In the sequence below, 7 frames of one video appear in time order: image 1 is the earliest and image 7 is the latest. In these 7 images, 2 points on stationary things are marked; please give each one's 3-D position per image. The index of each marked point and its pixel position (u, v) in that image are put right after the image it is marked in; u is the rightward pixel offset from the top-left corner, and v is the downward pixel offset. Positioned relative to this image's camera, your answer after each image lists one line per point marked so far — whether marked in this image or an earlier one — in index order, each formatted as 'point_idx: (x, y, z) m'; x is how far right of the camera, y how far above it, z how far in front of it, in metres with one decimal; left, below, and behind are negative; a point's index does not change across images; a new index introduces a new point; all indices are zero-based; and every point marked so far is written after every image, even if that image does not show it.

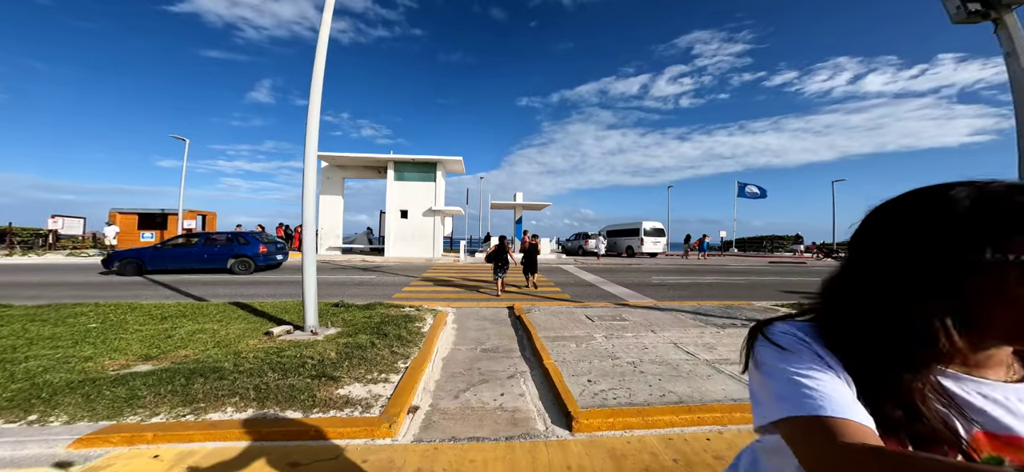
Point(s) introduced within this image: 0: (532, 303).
0: (+0.5, -1.7, +8.6) m
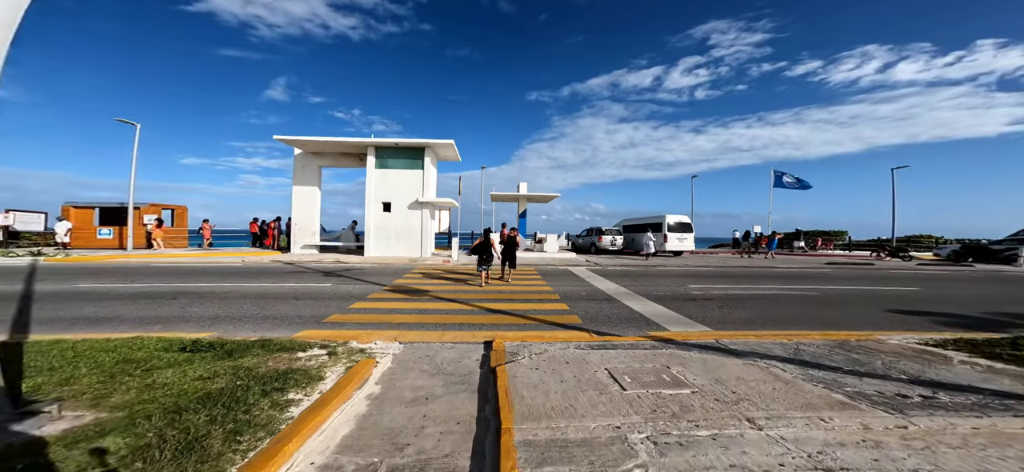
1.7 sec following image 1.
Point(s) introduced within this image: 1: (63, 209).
0: (+0.2, -1.6, +5.6) m
1: (-25.1, +1.6, +19.3) m
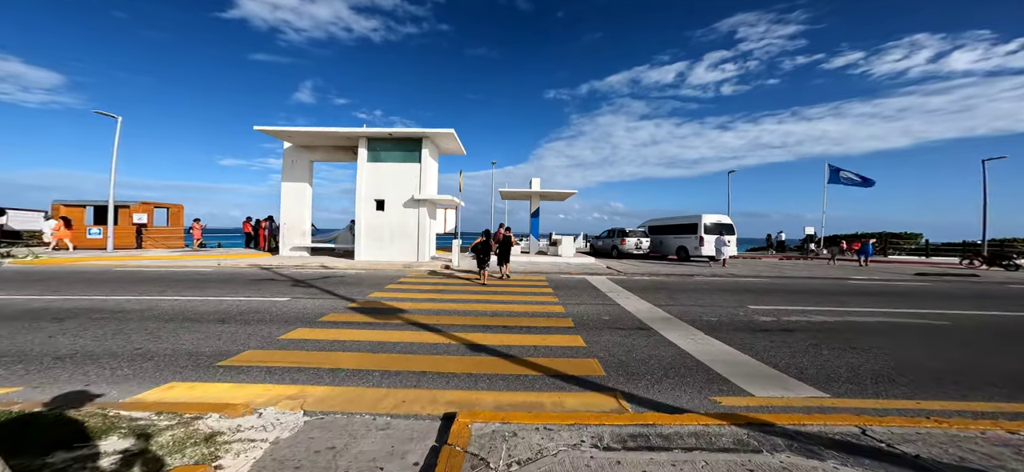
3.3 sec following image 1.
0: (-0.1, -1.7, +3.4) m
1: (-24.5, +1.6, +18.4) m
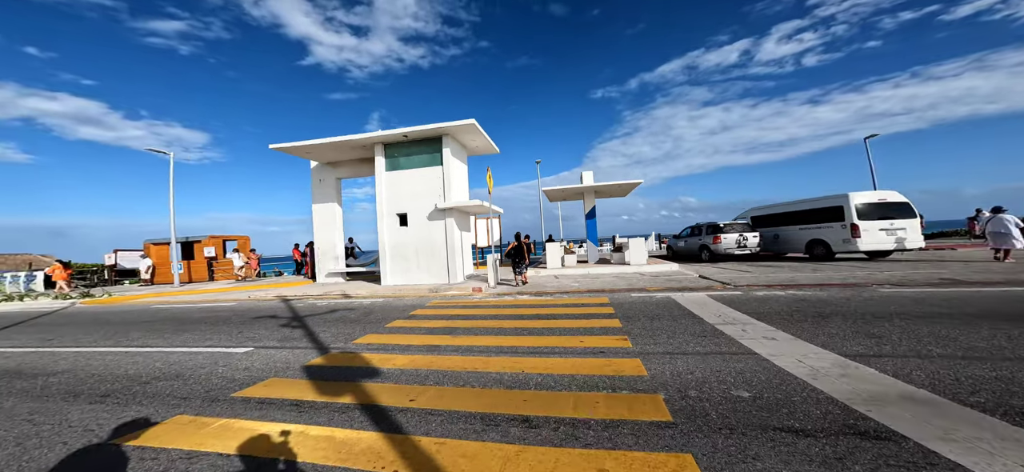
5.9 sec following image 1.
0: (-0.4, -1.6, +0.4) m
1: (-21.4, -0.7, +20.1) m
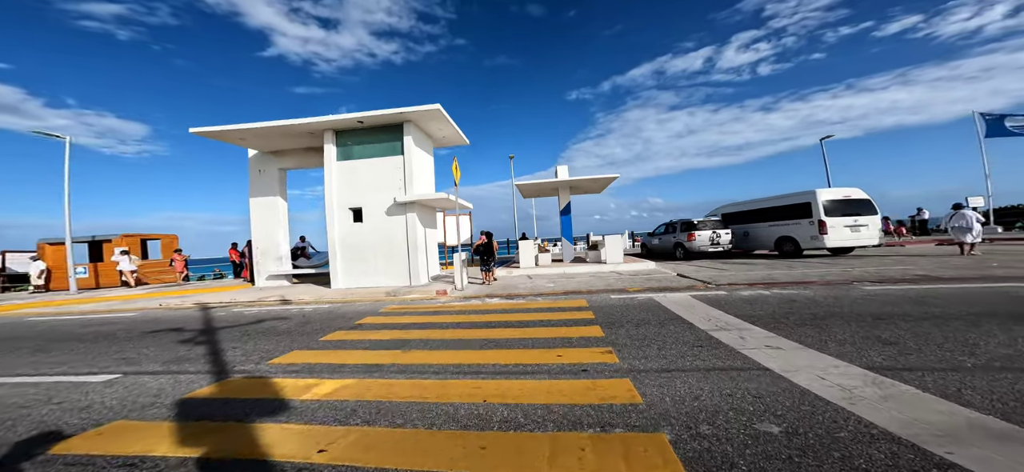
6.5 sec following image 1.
0: (-0.4, -1.5, -0.5) m
1: (-23.1, -0.7, +17.3) m
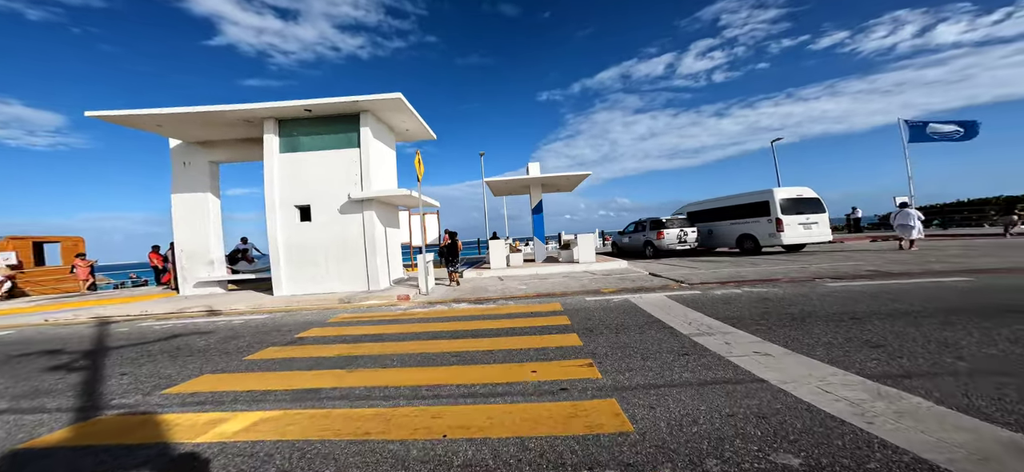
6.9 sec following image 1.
0: (-0.3, -1.5, -1.1) m
1: (-24.6, -0.8, +14.6) m
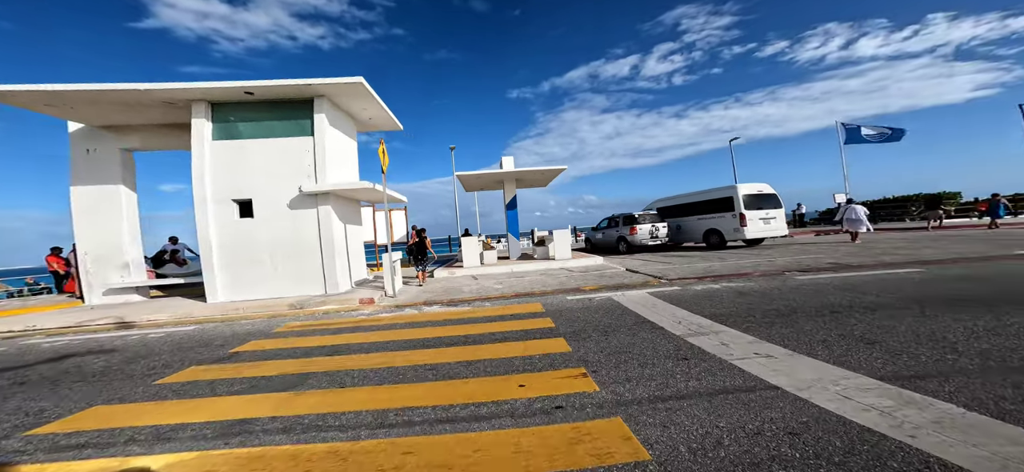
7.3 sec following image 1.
0: (0.0, -1.5, -1.5) m
1: (-25.7, -0.8, +11.7) m
